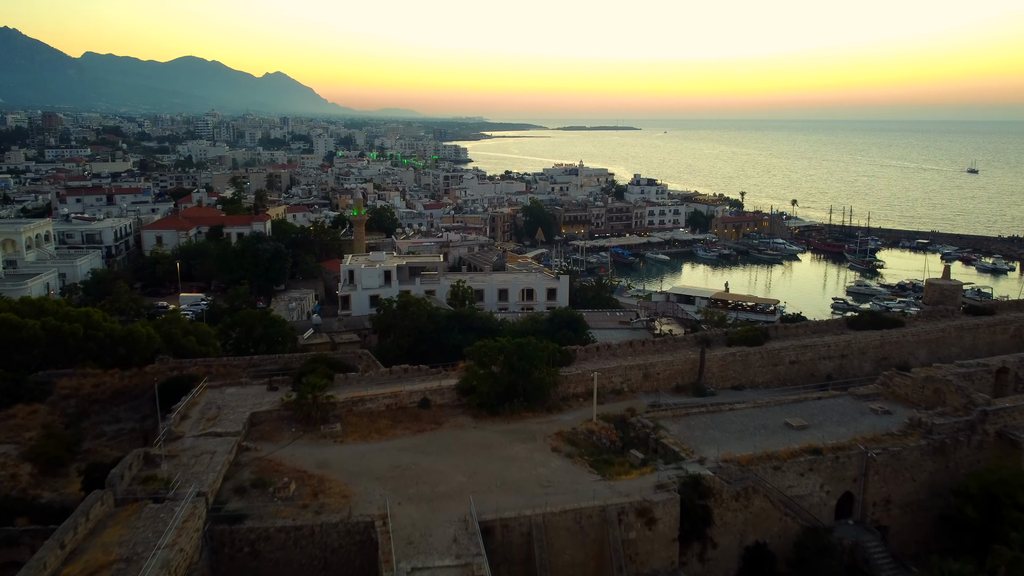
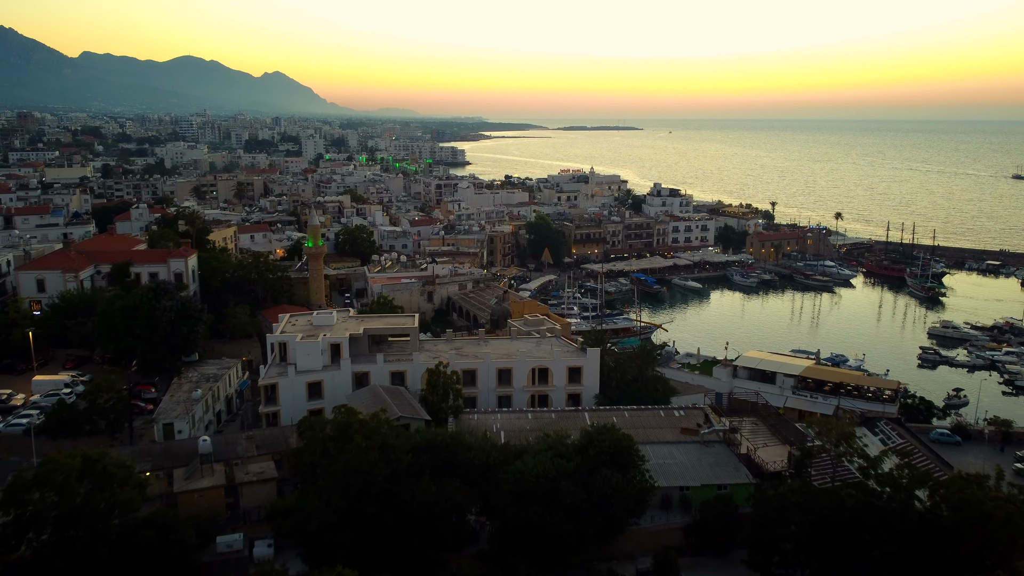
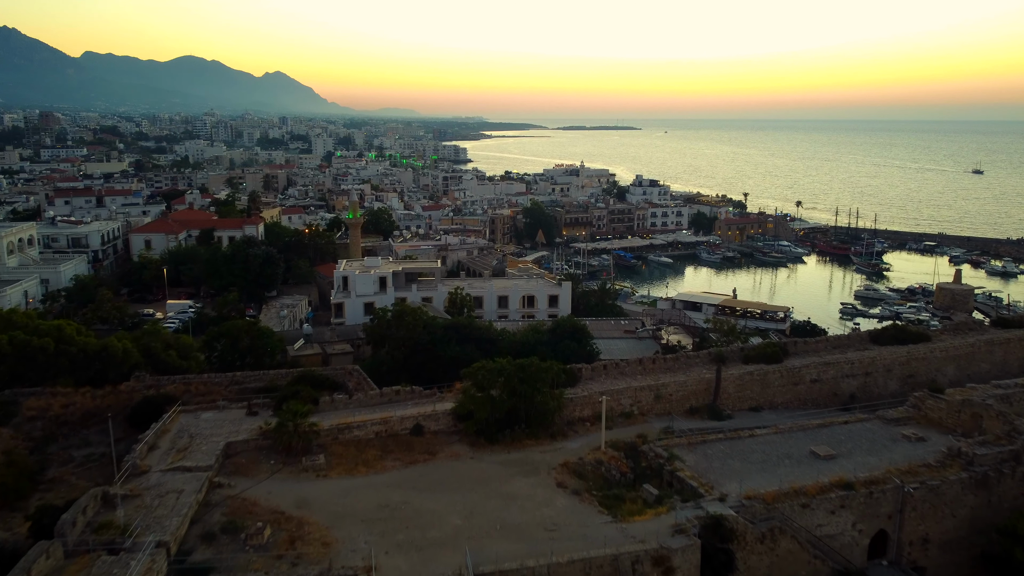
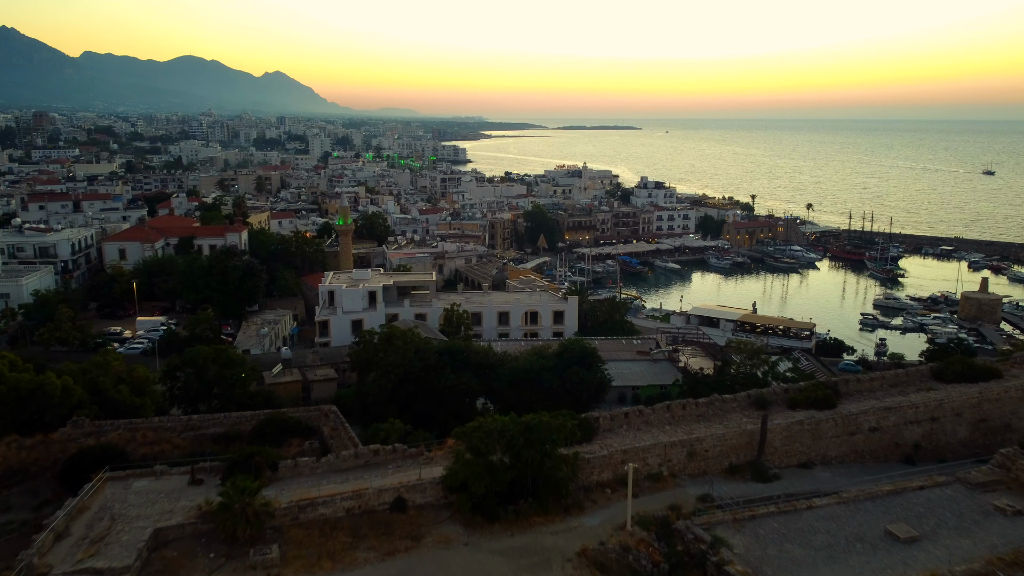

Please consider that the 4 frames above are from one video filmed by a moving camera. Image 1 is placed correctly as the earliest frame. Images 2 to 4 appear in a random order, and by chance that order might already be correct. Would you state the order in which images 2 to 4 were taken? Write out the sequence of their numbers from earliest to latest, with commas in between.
3, 4, 2
